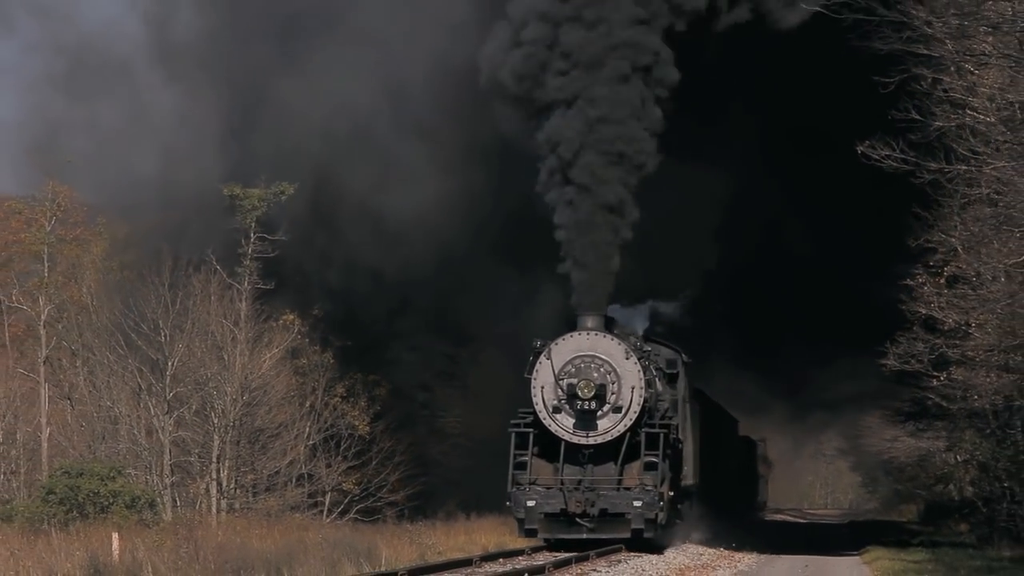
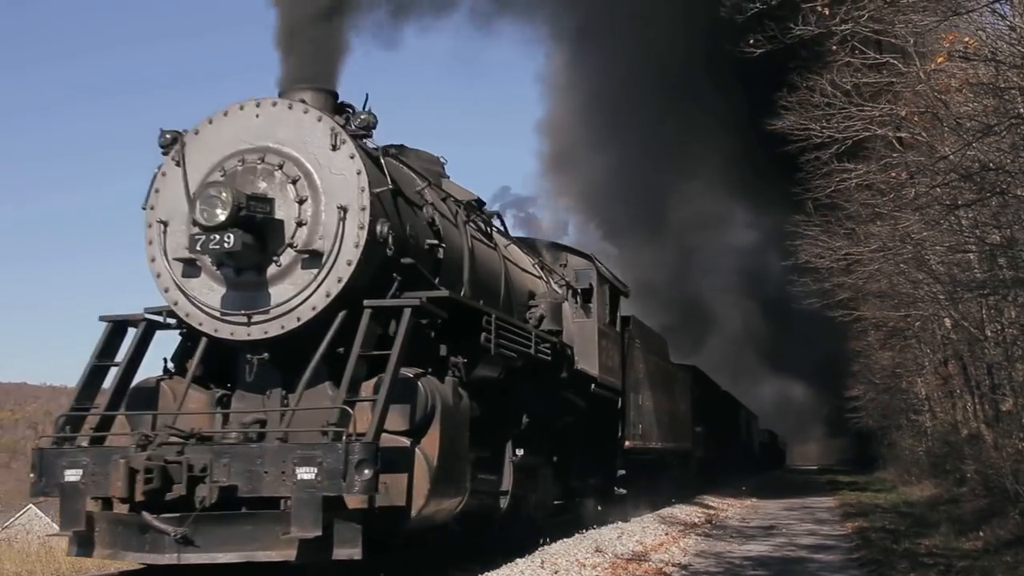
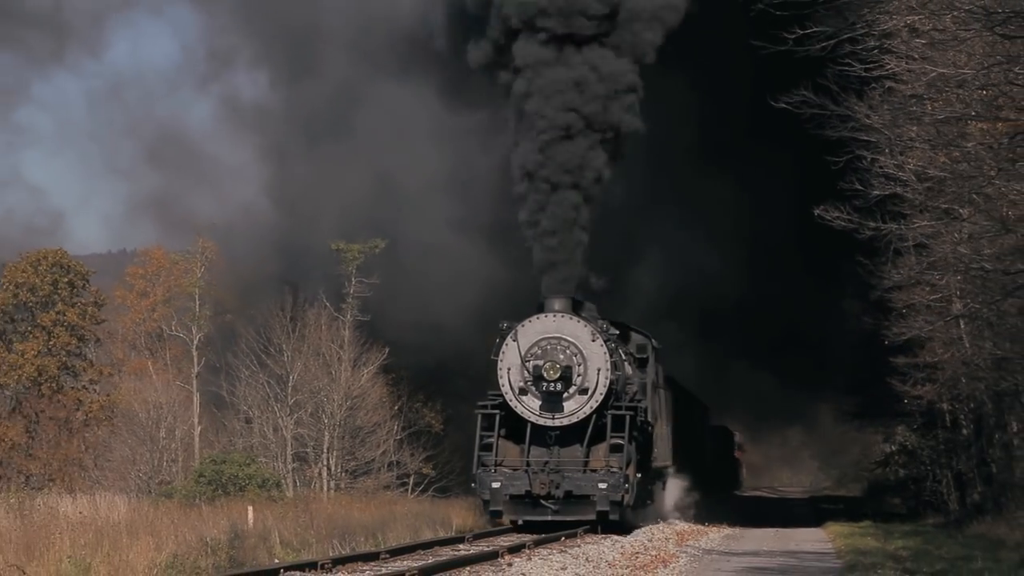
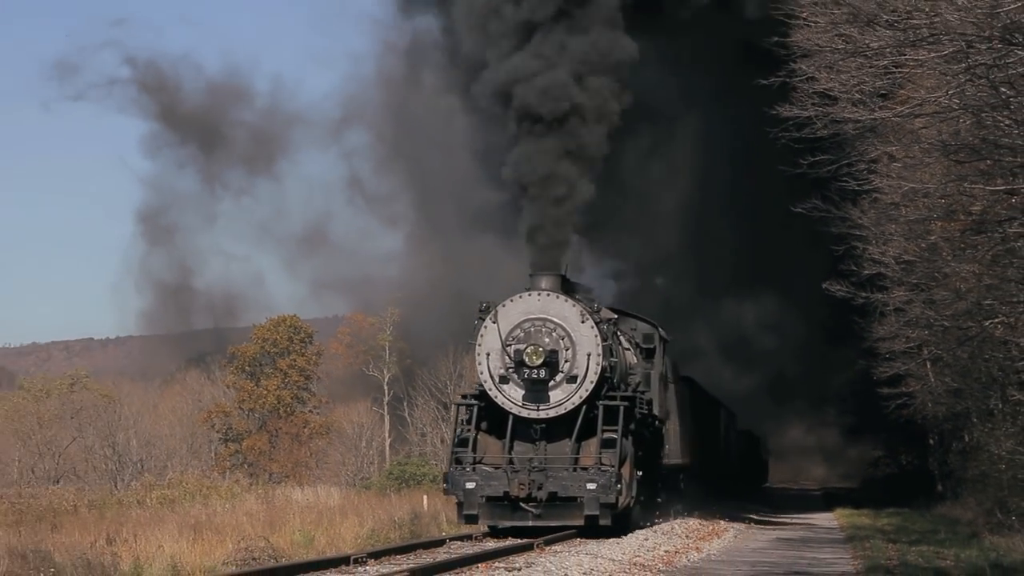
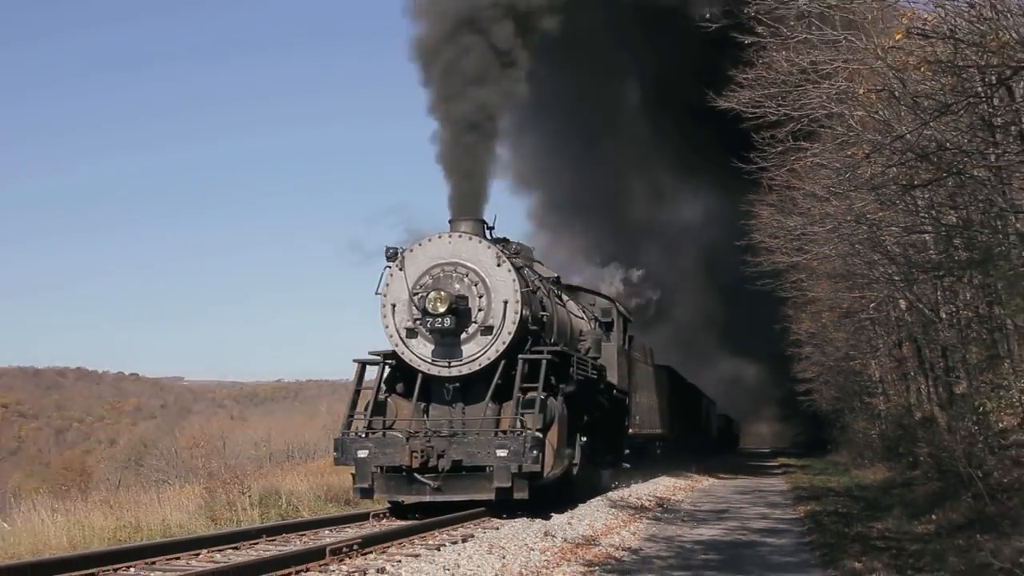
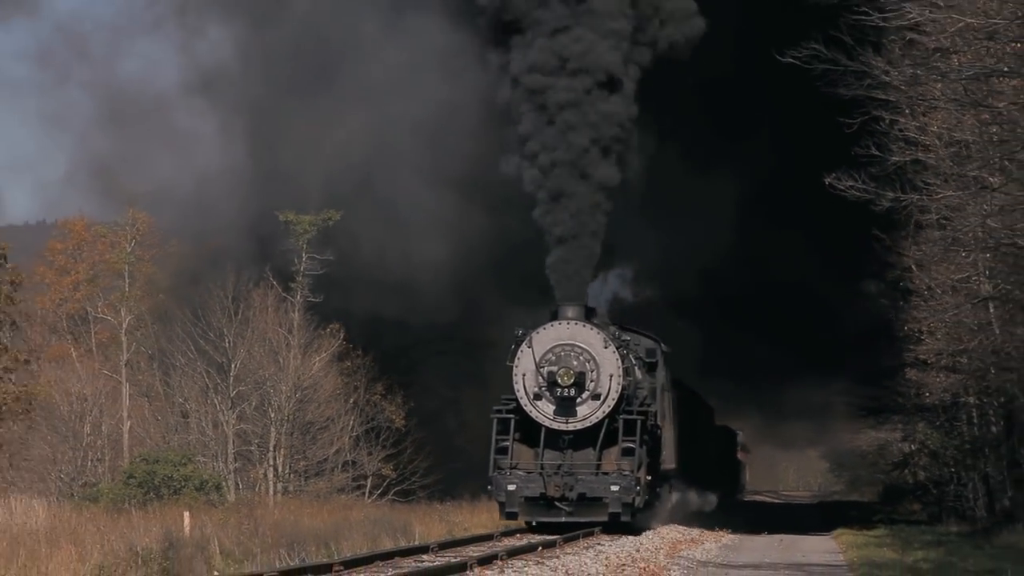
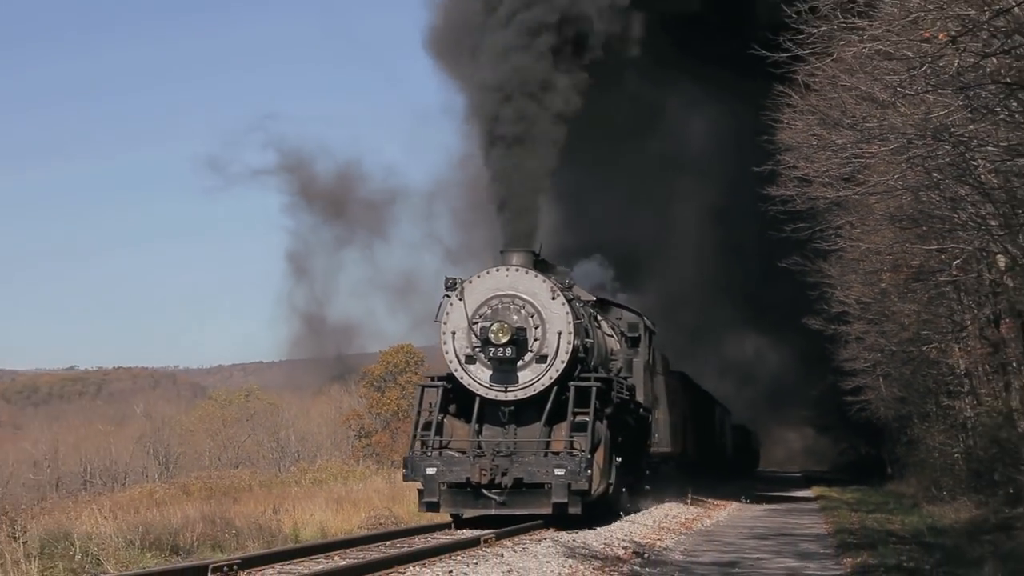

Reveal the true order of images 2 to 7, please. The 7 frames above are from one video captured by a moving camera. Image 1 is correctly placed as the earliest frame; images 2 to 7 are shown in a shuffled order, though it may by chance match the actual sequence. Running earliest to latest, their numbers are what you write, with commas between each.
6, 3, 4, 7, 5, 2
